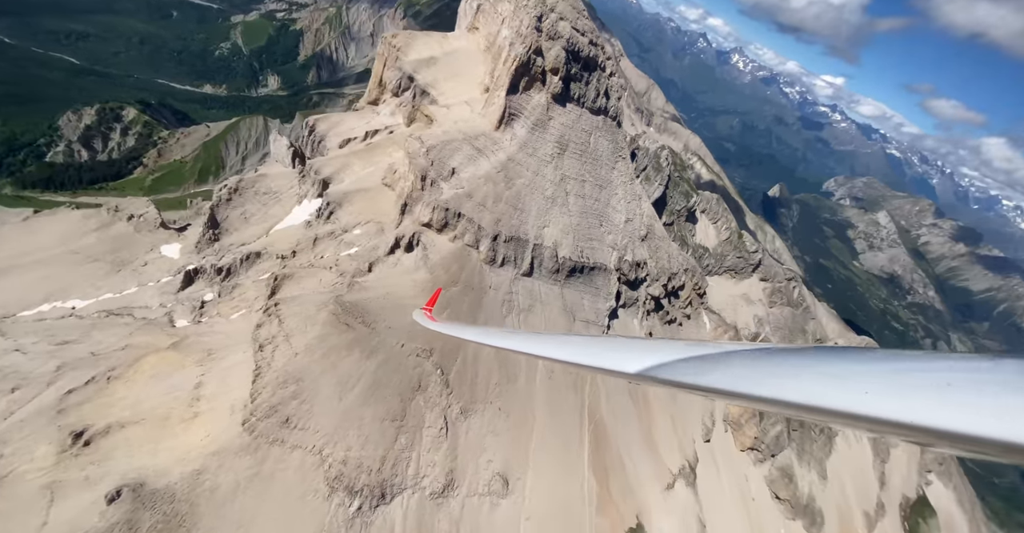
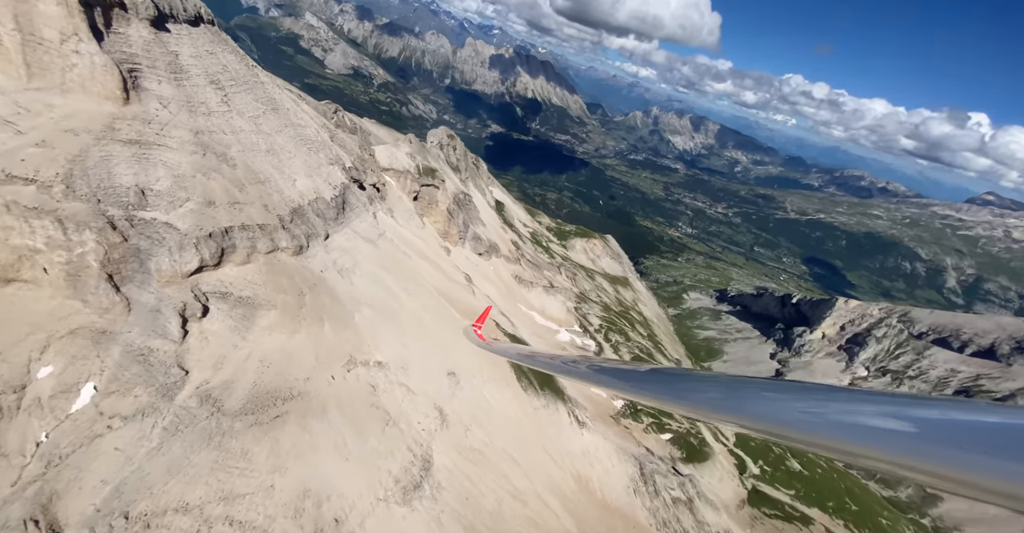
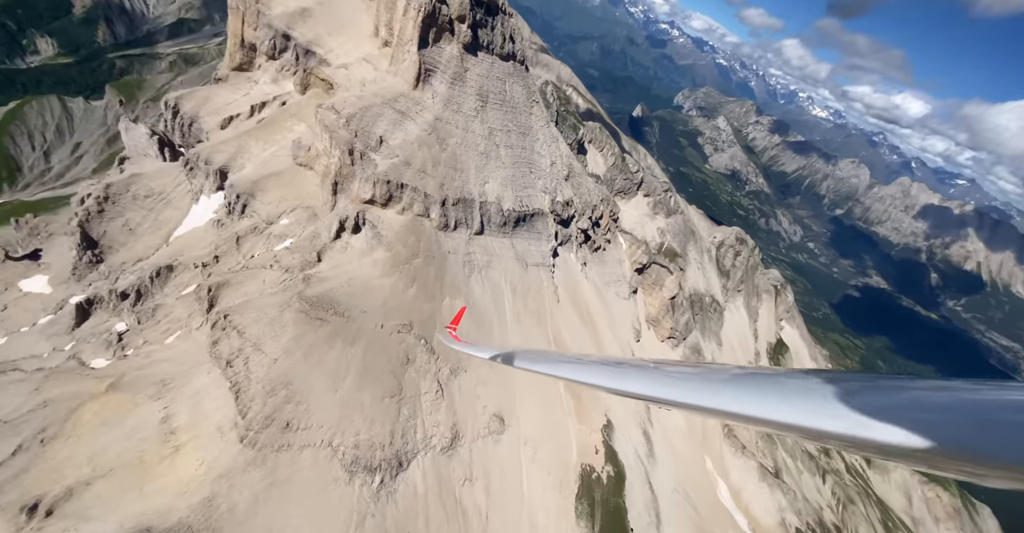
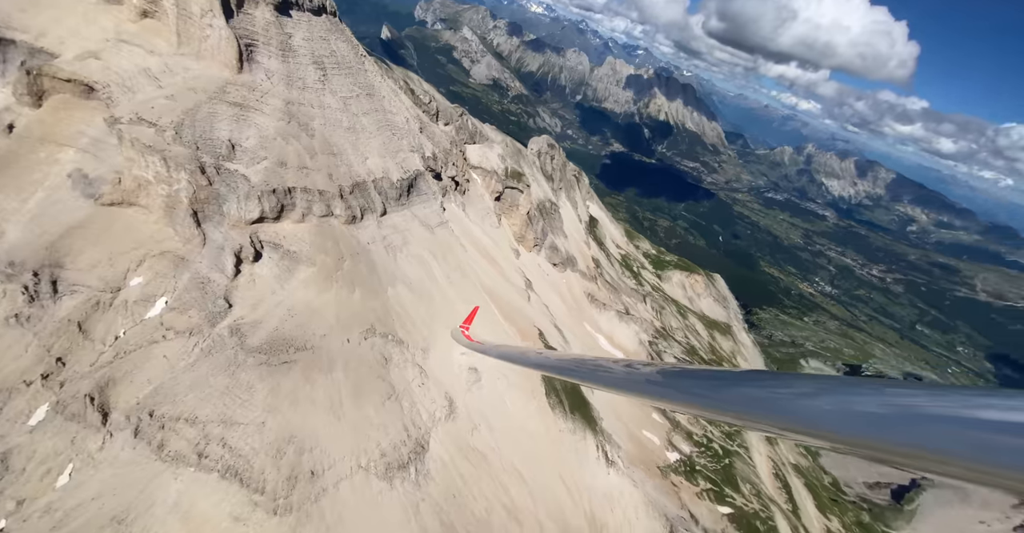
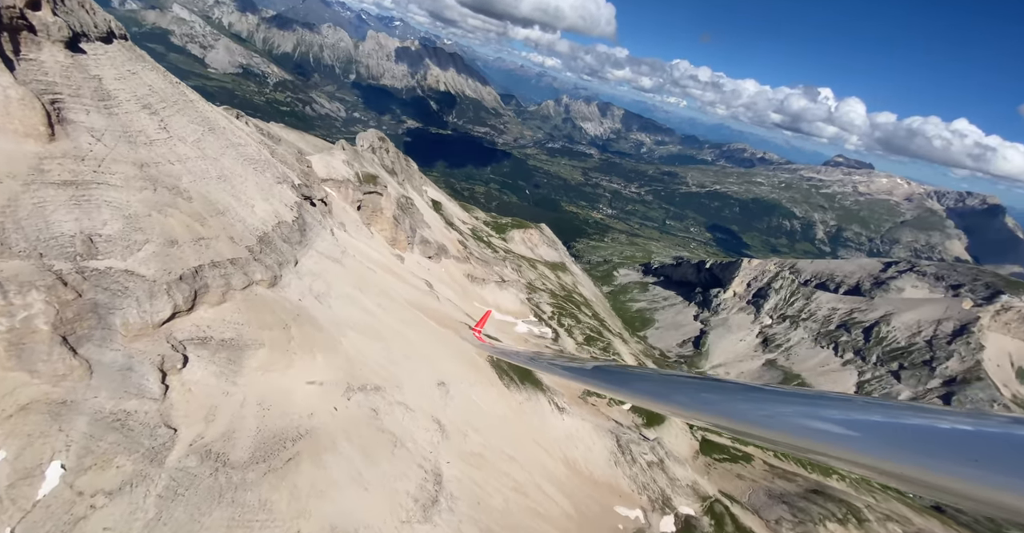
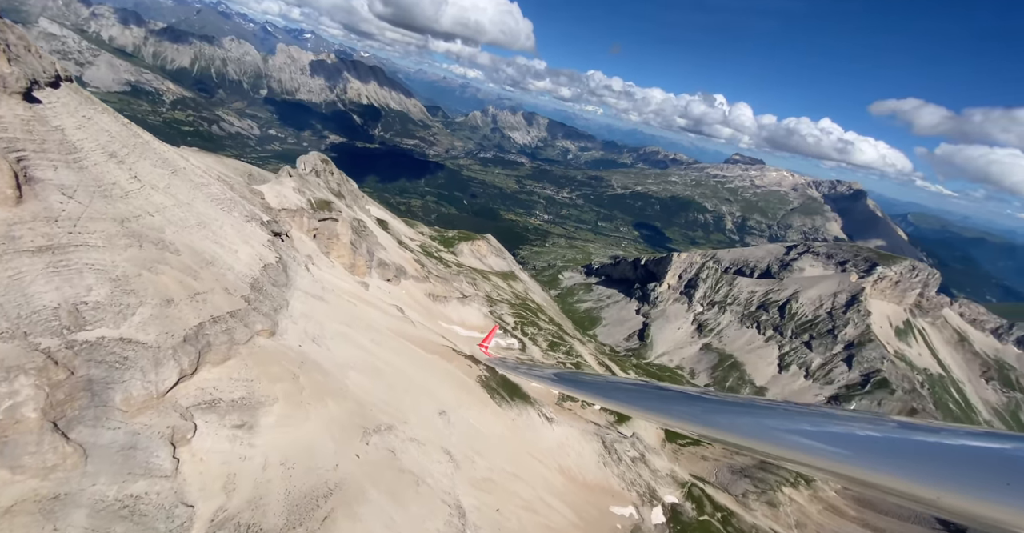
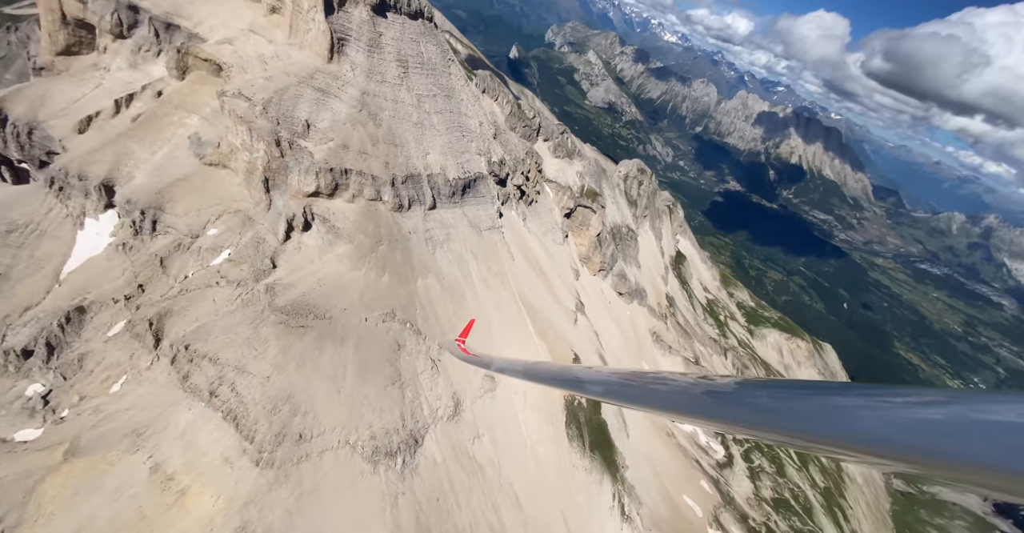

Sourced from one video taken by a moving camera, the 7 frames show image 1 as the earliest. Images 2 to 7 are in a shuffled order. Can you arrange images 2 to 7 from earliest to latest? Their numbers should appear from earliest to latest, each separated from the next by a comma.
3, 7, 4, 2, 5, 6
